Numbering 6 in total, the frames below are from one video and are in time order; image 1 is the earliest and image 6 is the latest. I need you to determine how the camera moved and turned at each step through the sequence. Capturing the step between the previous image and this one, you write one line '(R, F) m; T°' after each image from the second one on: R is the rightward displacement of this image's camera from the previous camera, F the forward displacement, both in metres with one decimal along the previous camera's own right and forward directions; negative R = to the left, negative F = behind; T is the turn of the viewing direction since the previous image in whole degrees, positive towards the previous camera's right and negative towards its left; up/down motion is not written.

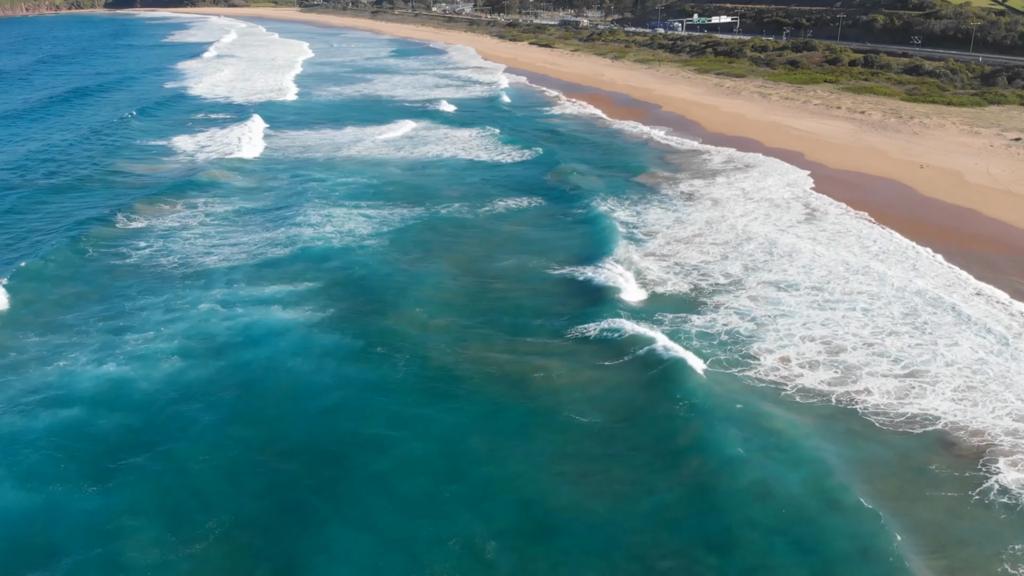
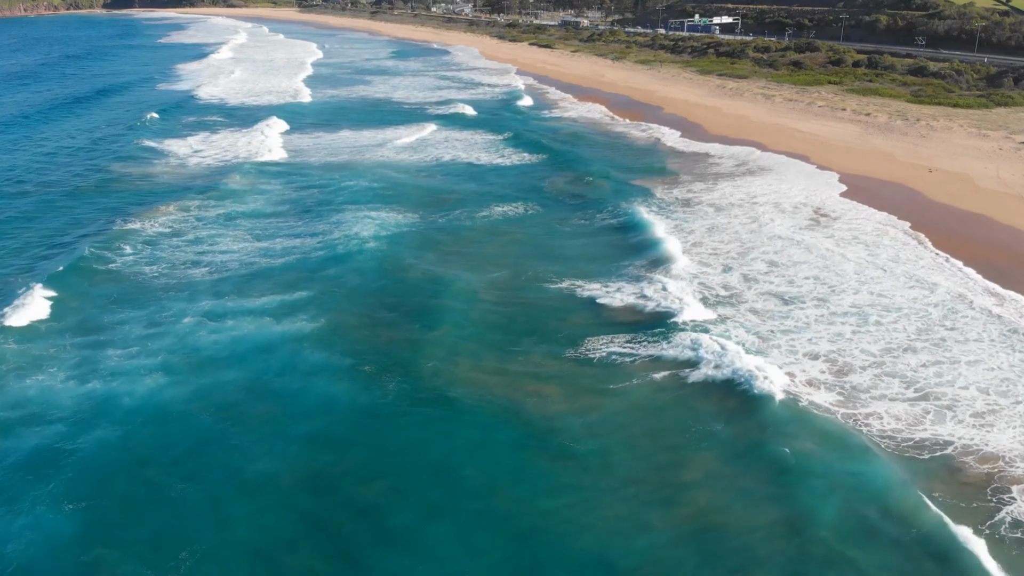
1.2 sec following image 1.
(+0.1, +0.6) m; 0°
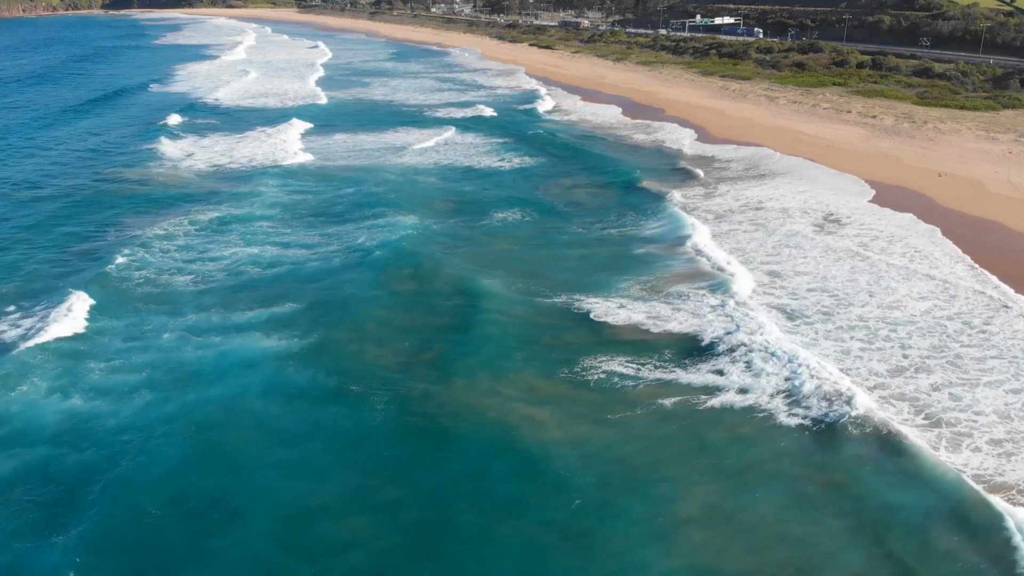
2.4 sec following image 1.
(0.0, +0.6) m; 0°
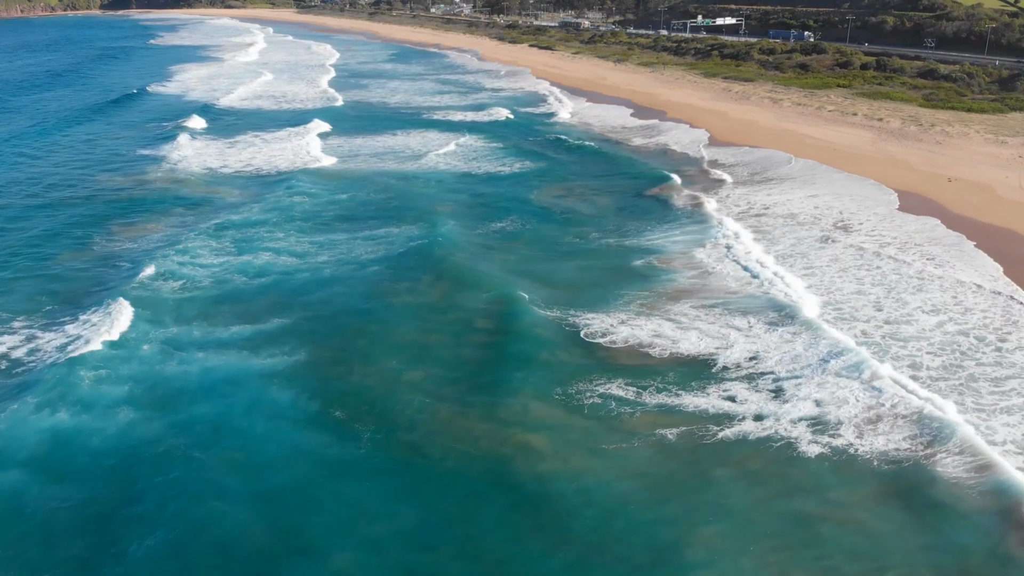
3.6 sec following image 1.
(0.0, +0.6) m; 0°
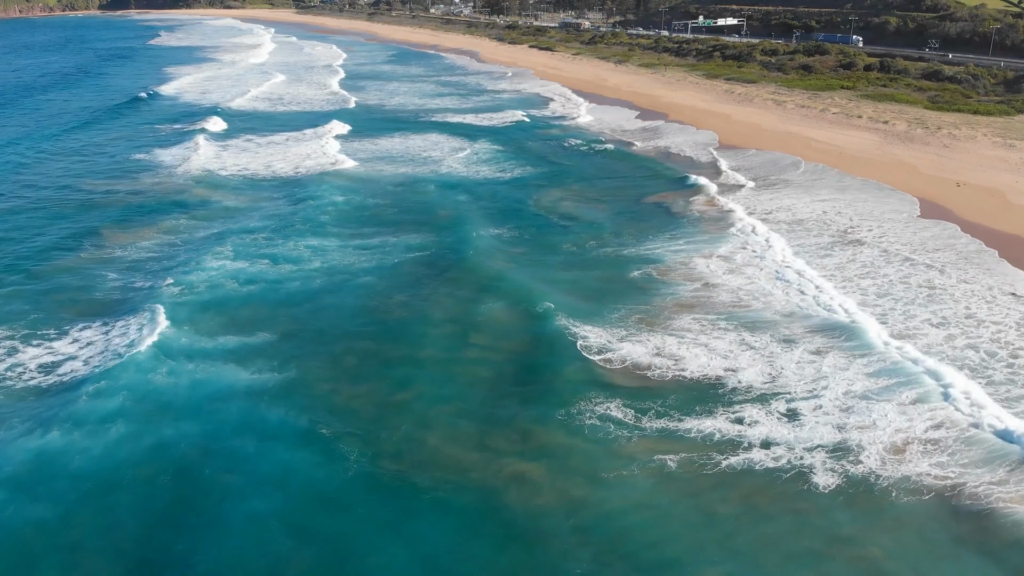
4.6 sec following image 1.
(0.0, +0.5) m; 0°
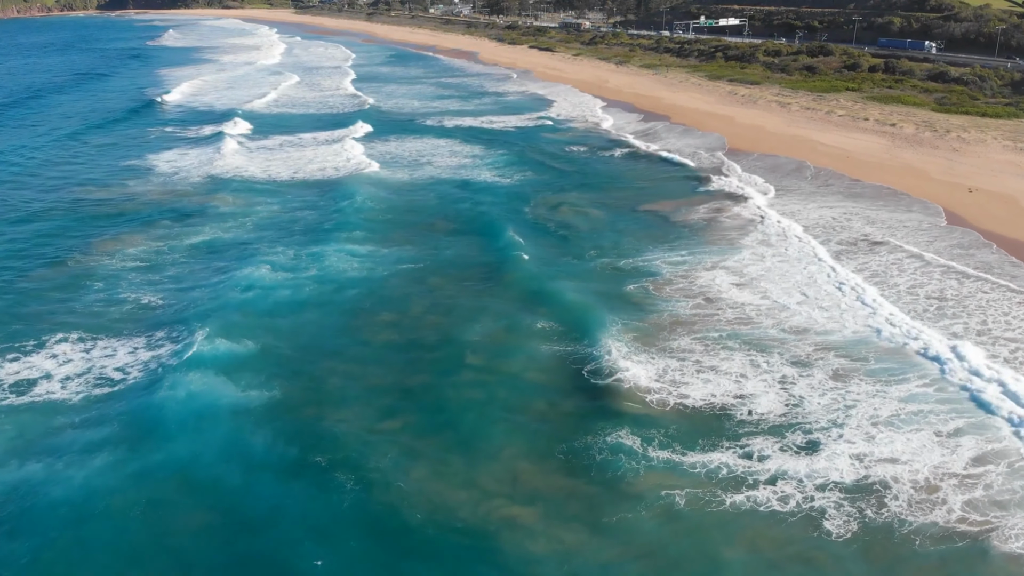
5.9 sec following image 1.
(0.0, +0.6) m; 0°
